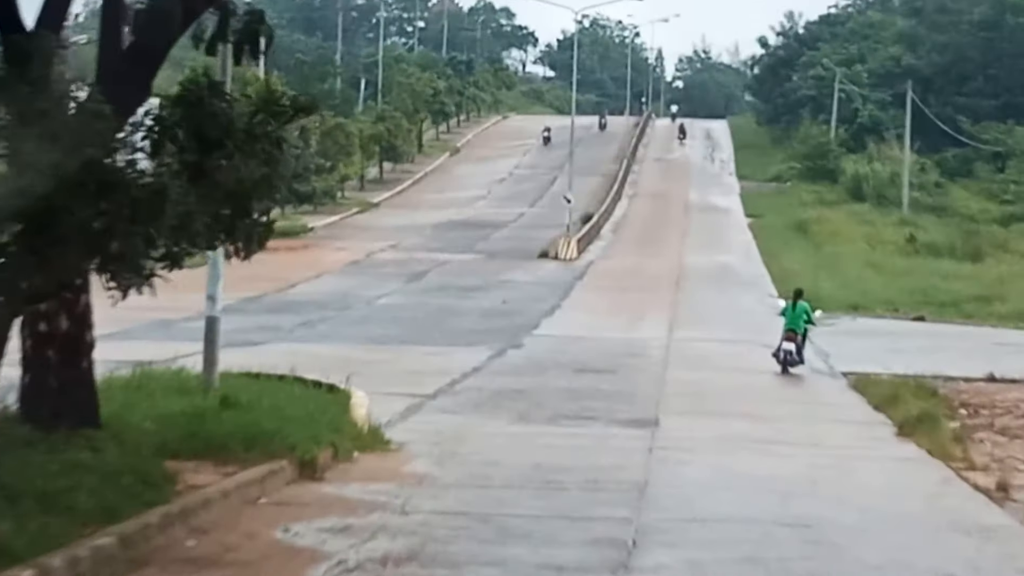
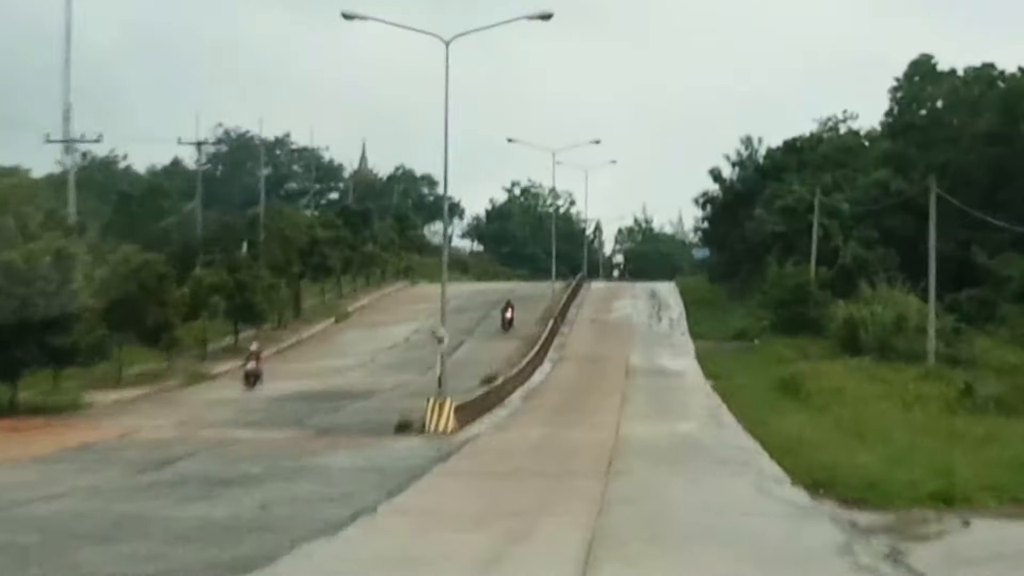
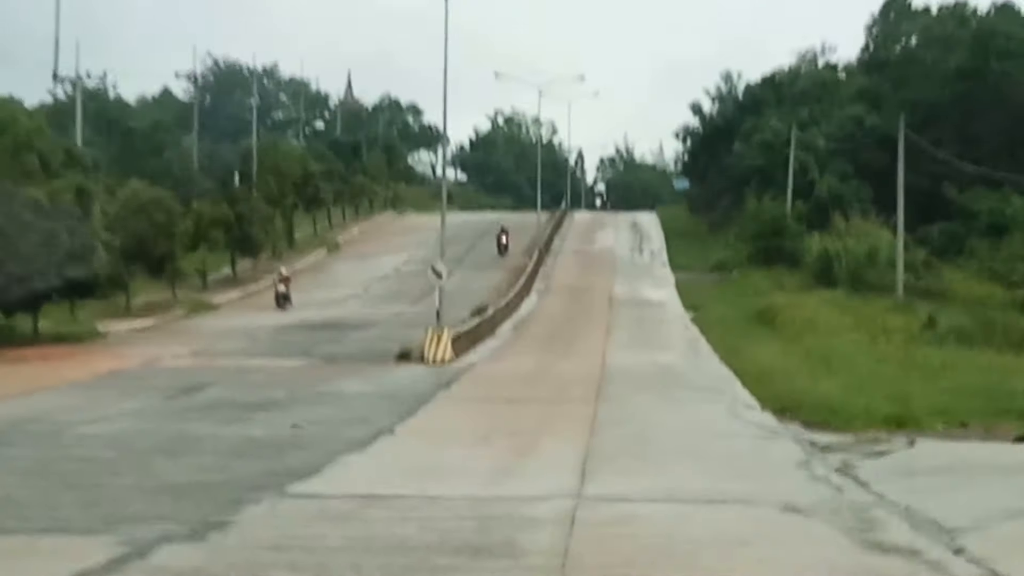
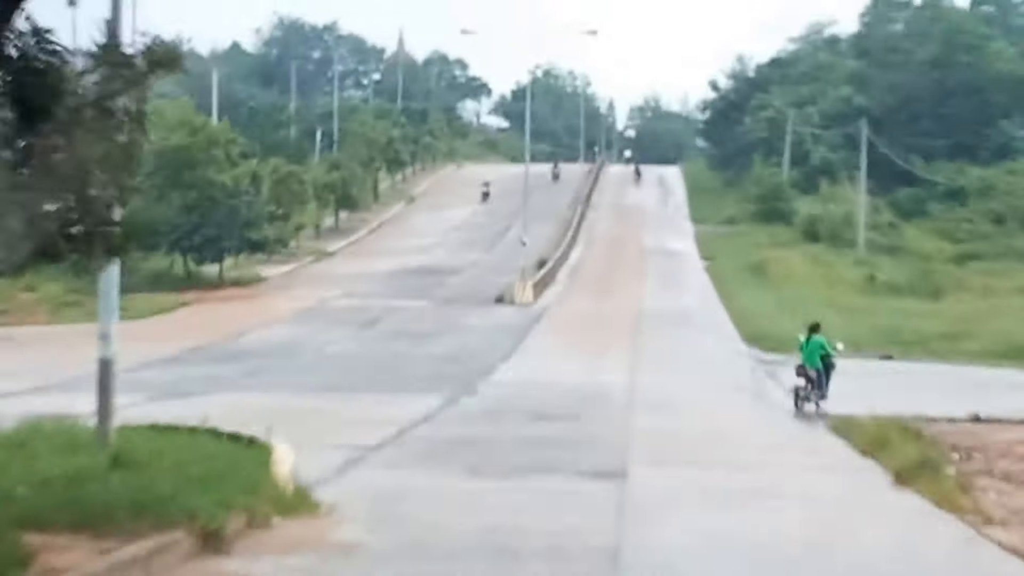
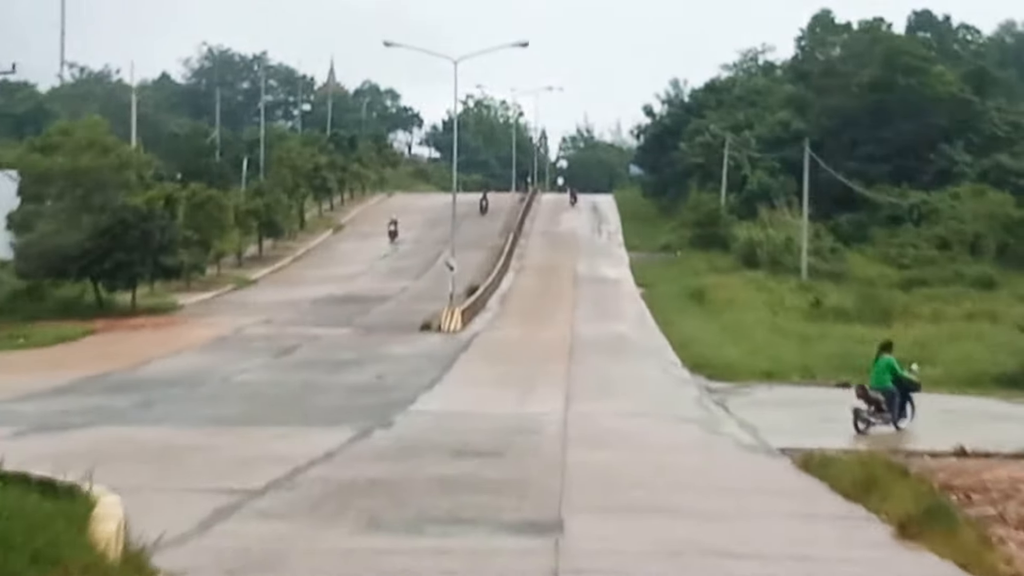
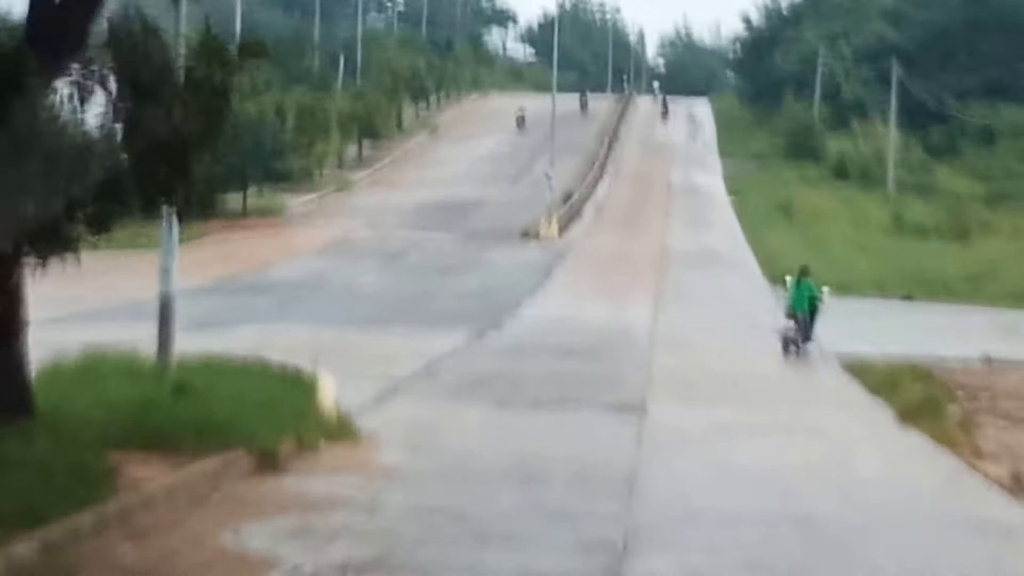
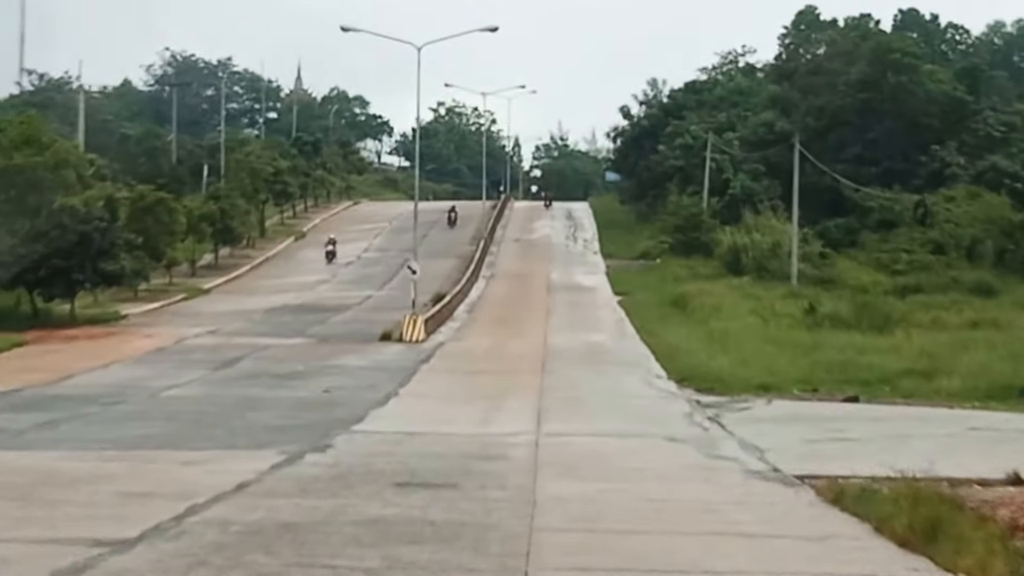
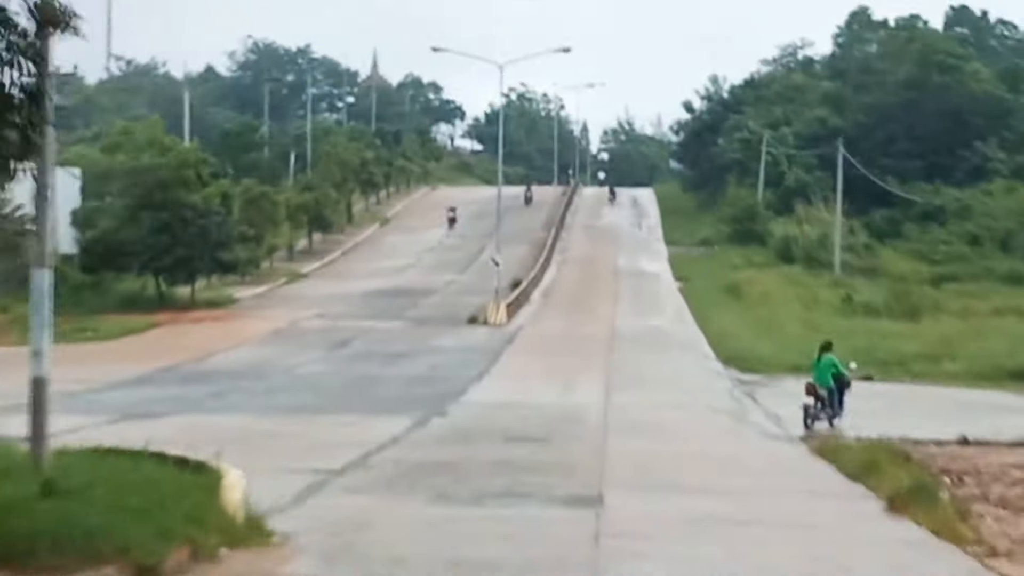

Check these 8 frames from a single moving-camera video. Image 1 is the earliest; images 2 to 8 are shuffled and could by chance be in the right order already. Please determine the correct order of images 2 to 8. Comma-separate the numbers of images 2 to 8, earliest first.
6, 4, 8, 5, 7, 3, 2
